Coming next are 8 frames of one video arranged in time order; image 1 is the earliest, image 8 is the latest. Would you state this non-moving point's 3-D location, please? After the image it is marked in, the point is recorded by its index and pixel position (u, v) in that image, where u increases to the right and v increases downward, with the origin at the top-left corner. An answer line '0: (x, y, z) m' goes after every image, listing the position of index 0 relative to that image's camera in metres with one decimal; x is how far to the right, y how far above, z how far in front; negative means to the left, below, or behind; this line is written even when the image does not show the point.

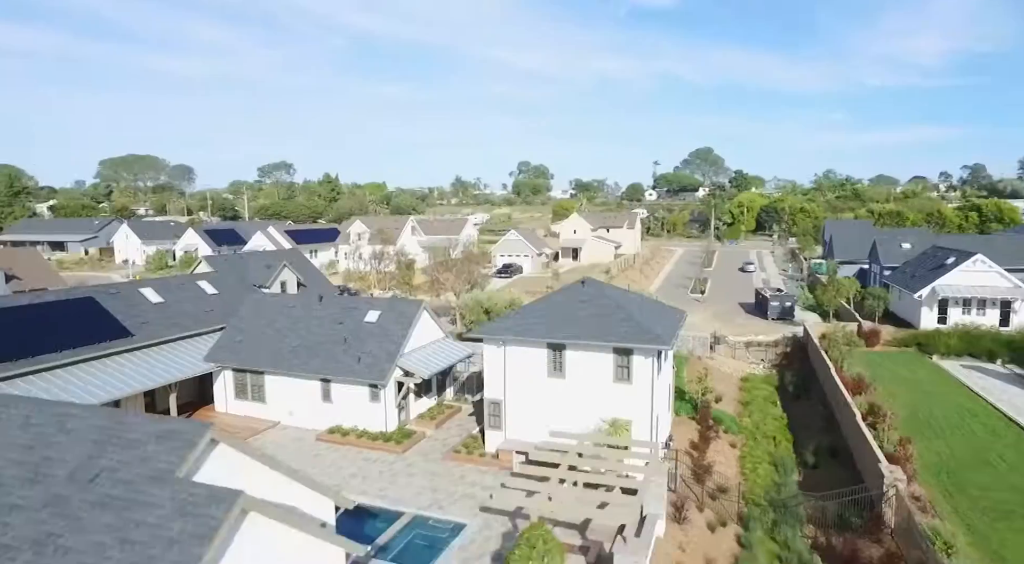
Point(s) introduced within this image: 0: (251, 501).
0: (-3.7, -3.2, +10.3) m
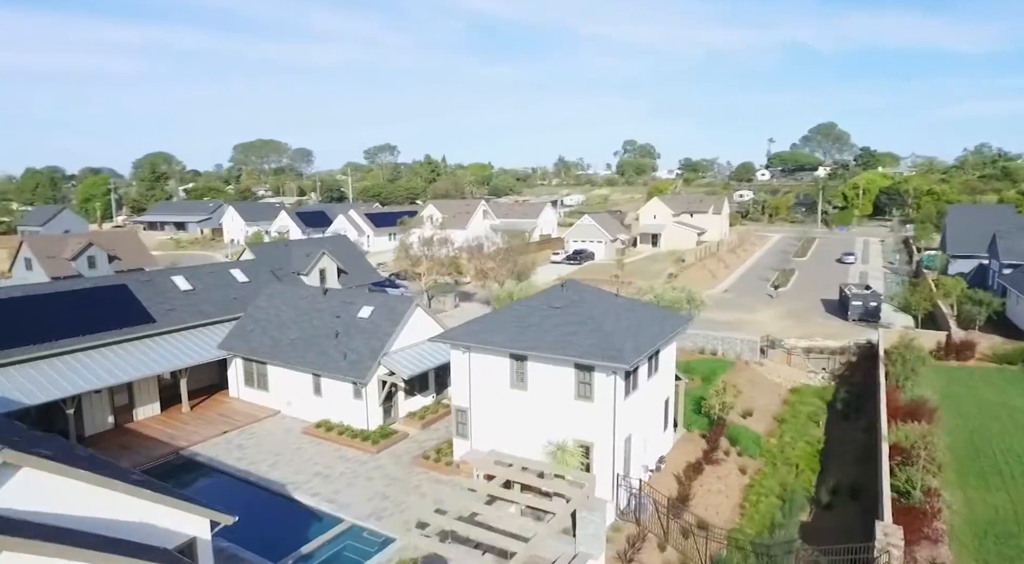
0: (-7.2, -3.6, +10.0) m
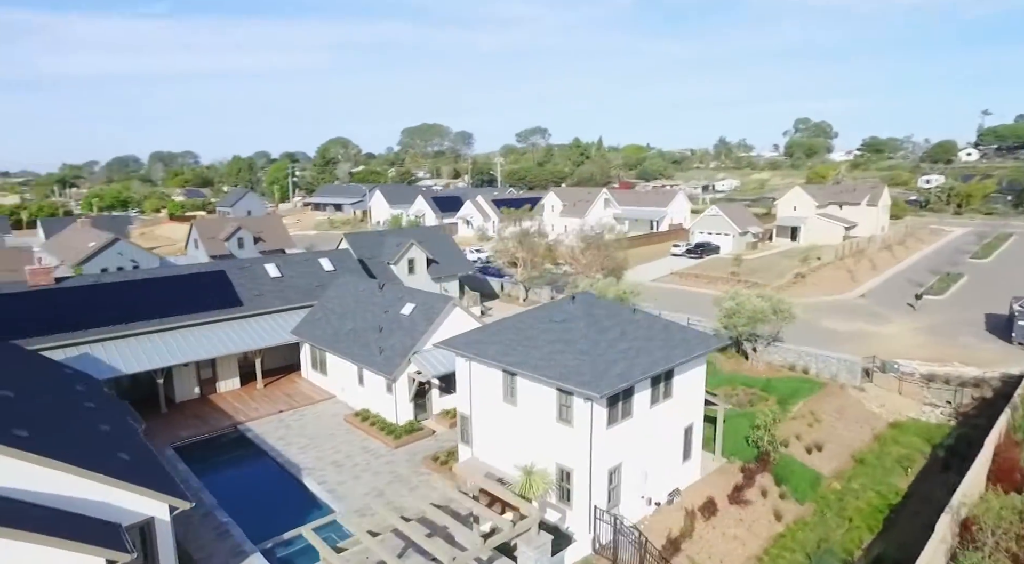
0: (-10.1, -3.9, +11.7) m
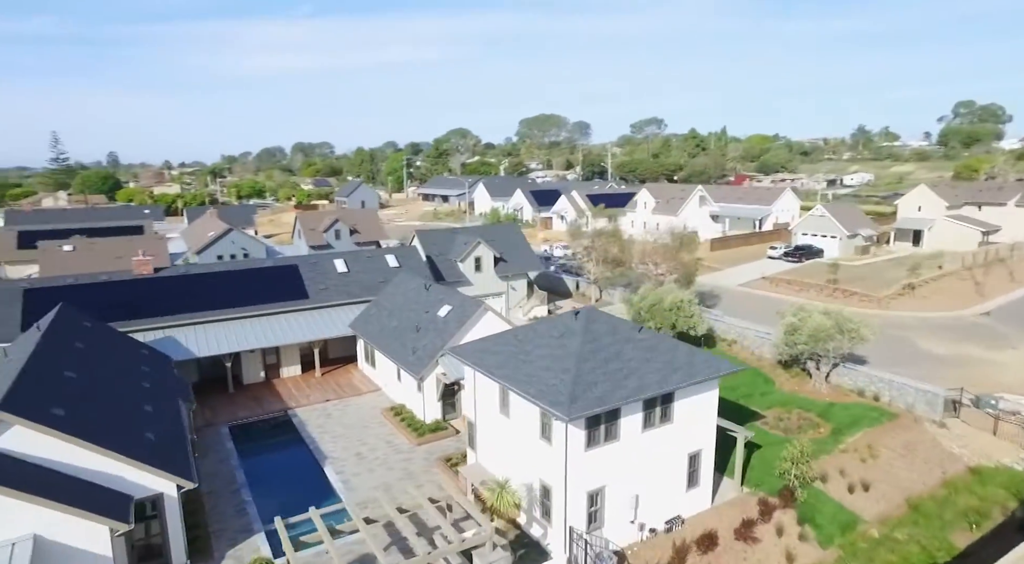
0: (-11.8, -4.0, +14.0) m
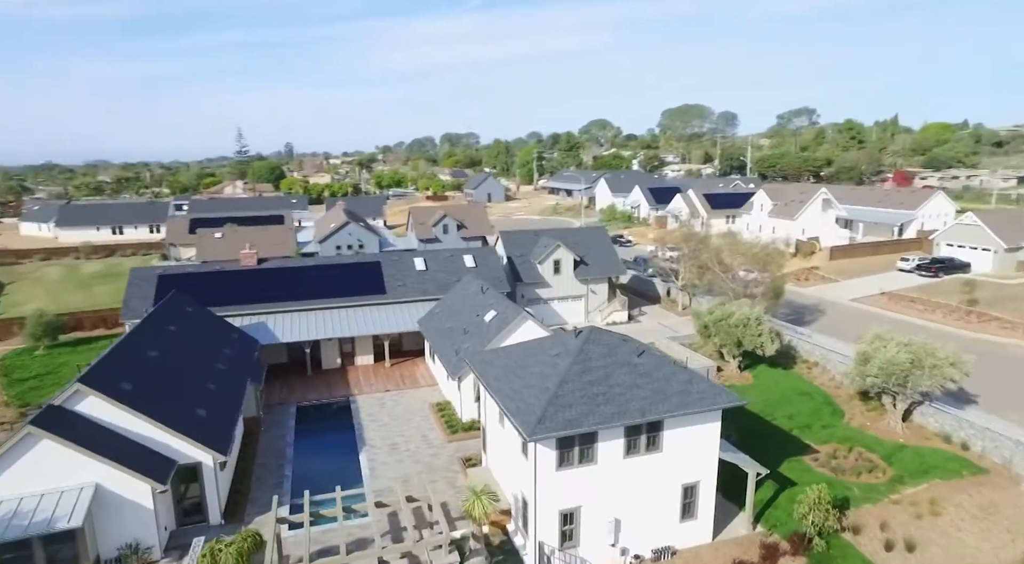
0: (-13.1, -4.0, +17.7) m
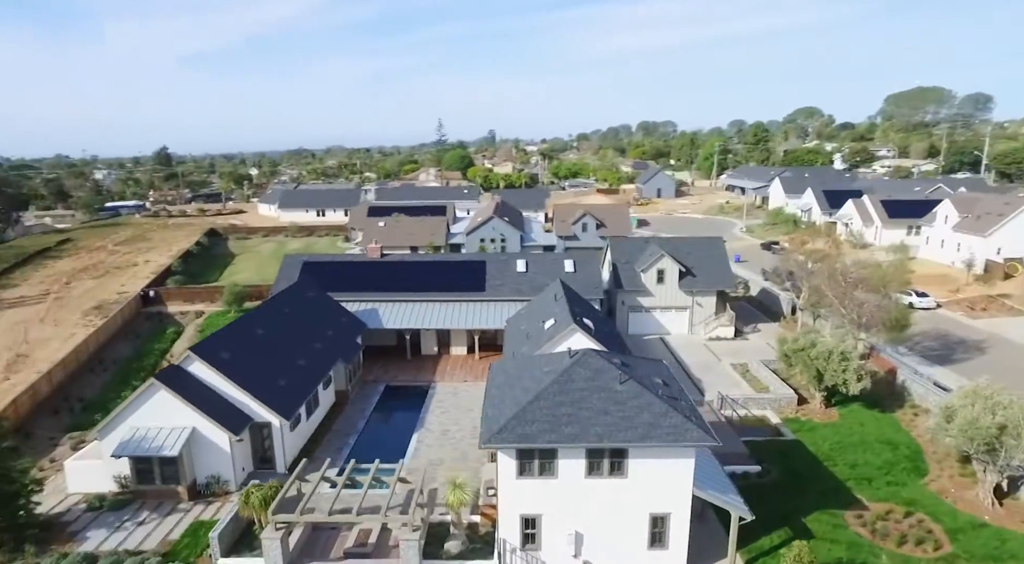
0: (-13.5, -3.7, +24.0) m
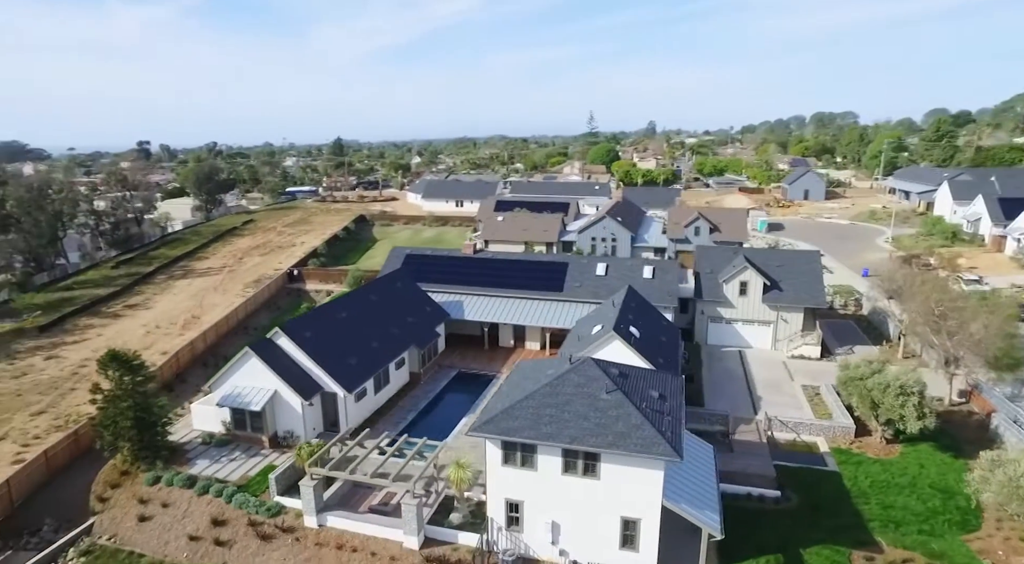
0: (-12.4, -3.1, +29.9) m
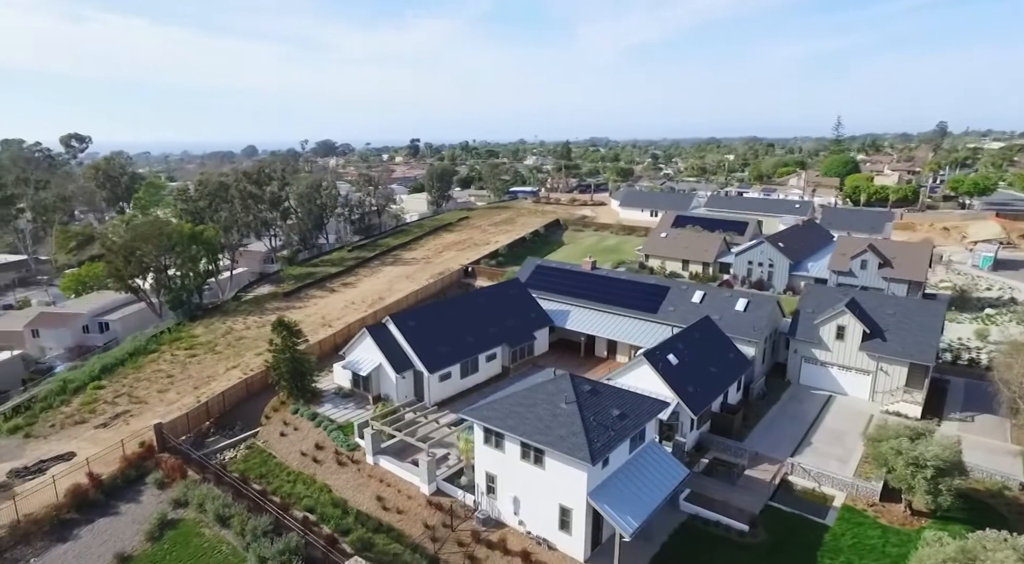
0: (-9.0, -2.9, +40.7) m
